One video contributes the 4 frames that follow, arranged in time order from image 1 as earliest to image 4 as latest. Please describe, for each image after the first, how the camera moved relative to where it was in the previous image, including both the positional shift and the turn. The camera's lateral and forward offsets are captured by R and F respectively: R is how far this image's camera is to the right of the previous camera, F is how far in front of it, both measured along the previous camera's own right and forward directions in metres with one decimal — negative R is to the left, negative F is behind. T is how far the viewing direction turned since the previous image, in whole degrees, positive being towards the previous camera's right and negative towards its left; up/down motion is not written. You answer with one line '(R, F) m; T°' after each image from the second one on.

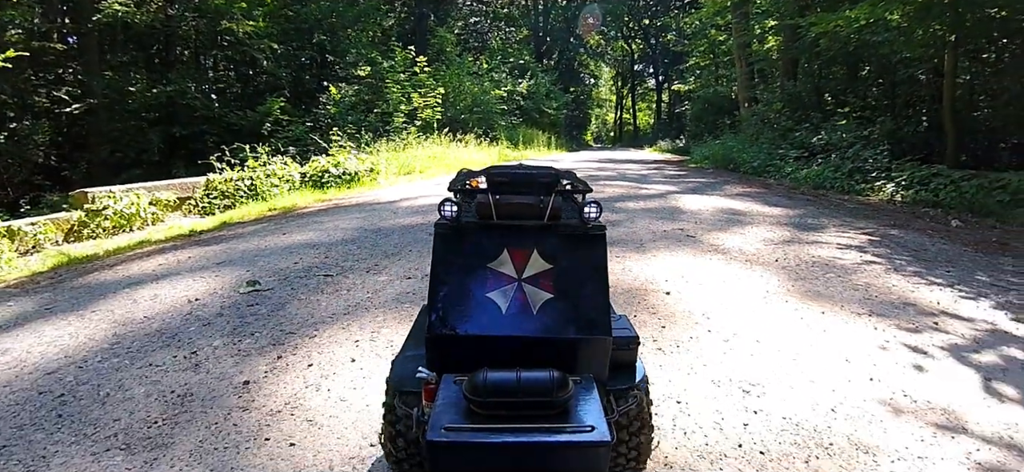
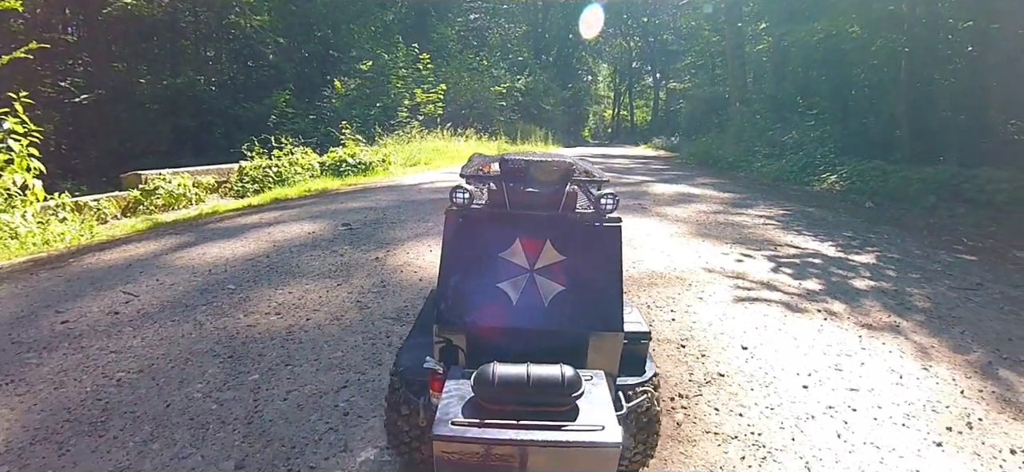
(0.0, -1.3) m; 0°
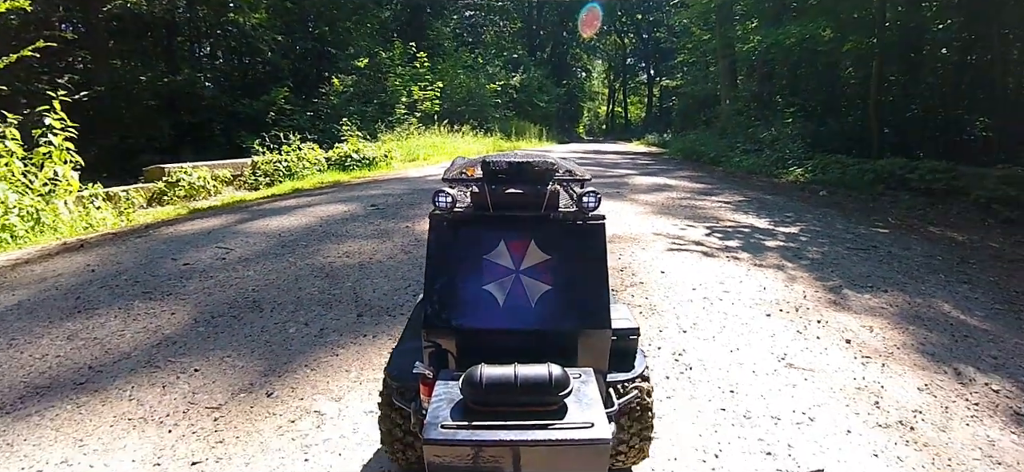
(0.0, -0.9) m; +1°
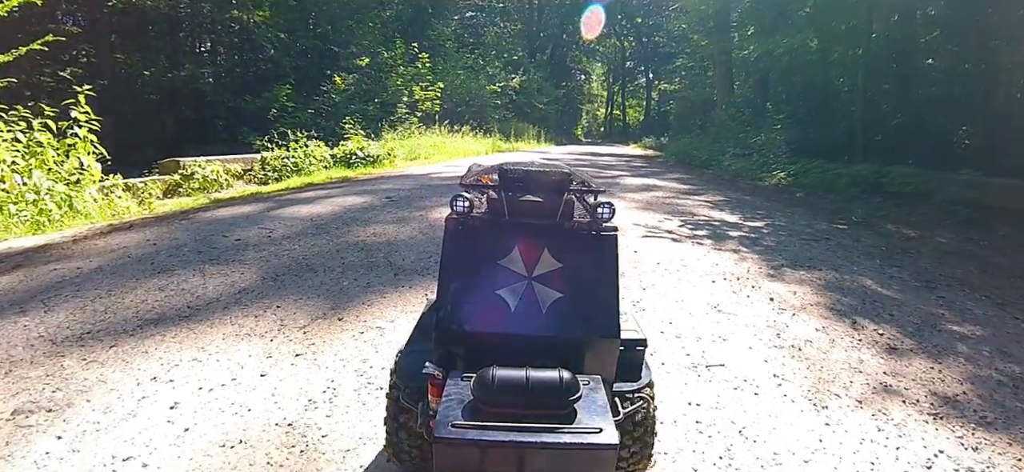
(0.0, -0.6) m; 0°
